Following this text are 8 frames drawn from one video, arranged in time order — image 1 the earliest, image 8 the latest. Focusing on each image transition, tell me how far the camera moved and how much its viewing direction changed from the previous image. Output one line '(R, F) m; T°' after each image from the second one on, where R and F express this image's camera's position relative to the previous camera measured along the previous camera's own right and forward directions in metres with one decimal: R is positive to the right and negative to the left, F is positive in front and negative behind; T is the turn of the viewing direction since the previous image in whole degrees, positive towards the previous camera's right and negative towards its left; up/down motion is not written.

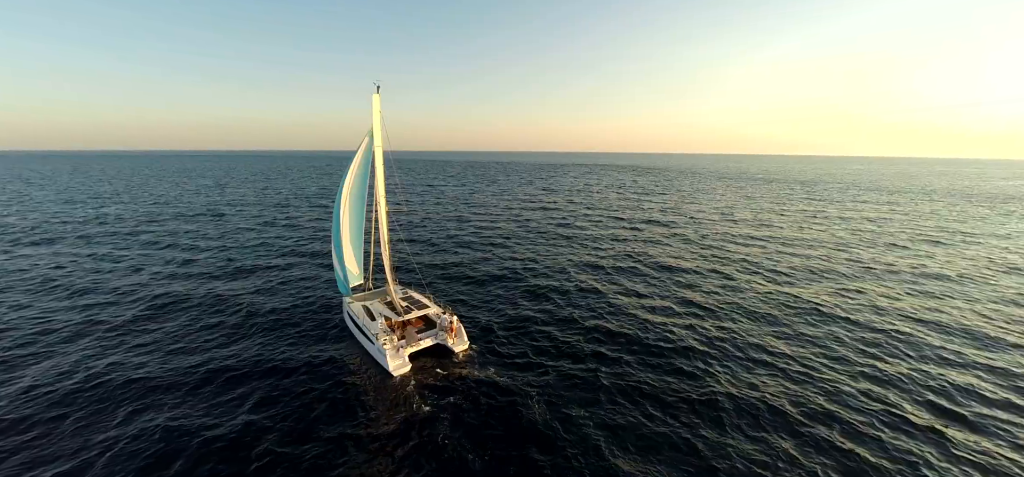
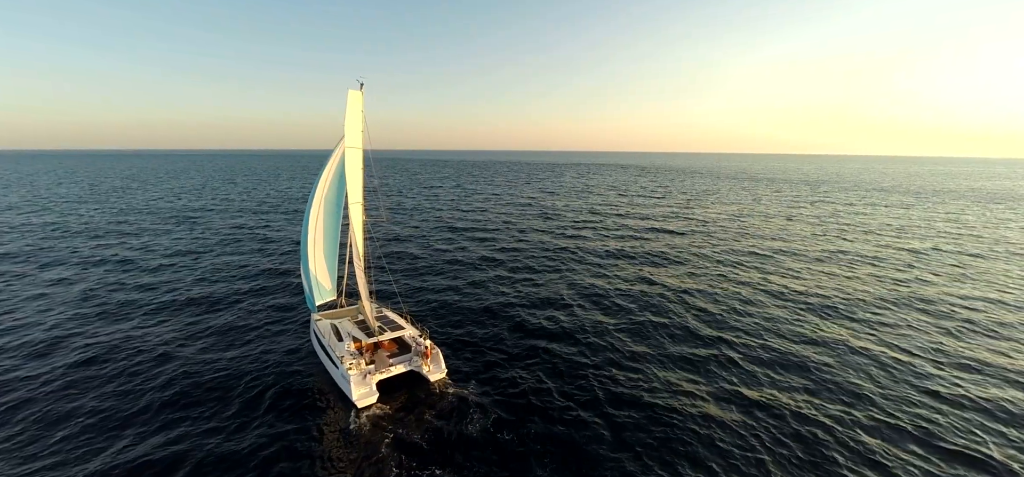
(+0.7, +2.9) m; 0°
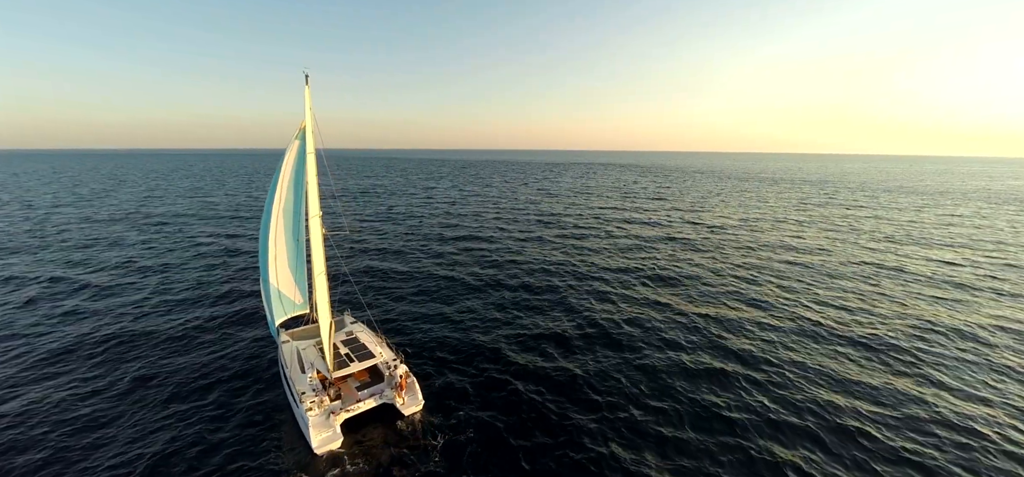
(+0.6, +2.8) m; 0°
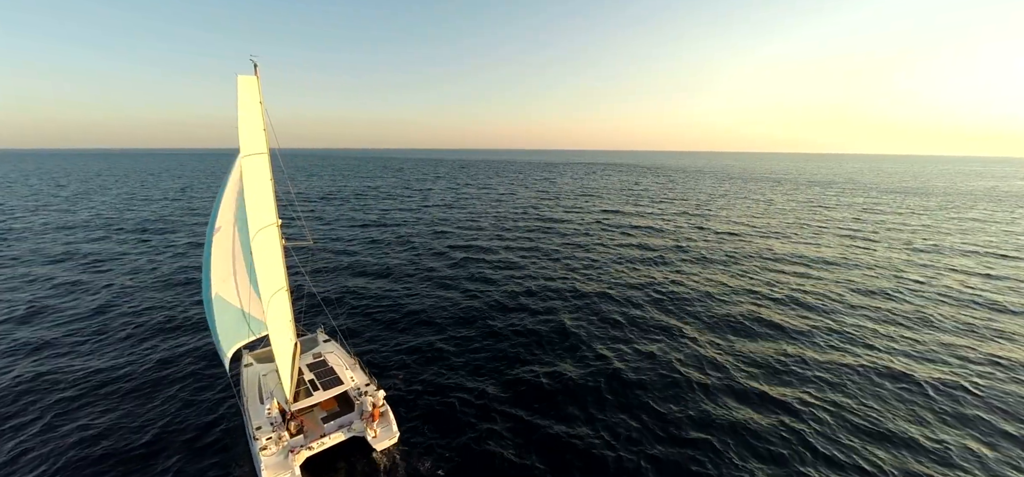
(+0.5, +2.4) m; 0°
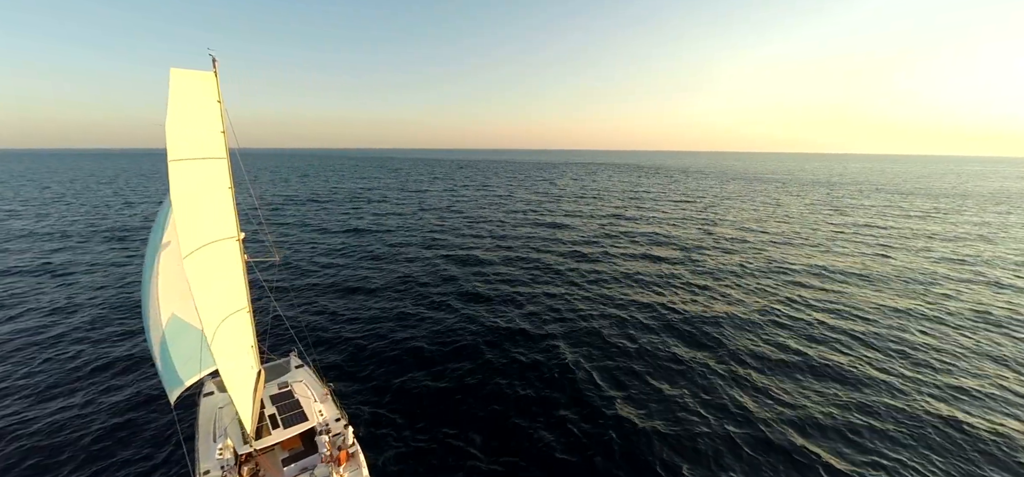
(+0.4, +2.2) m; 0°
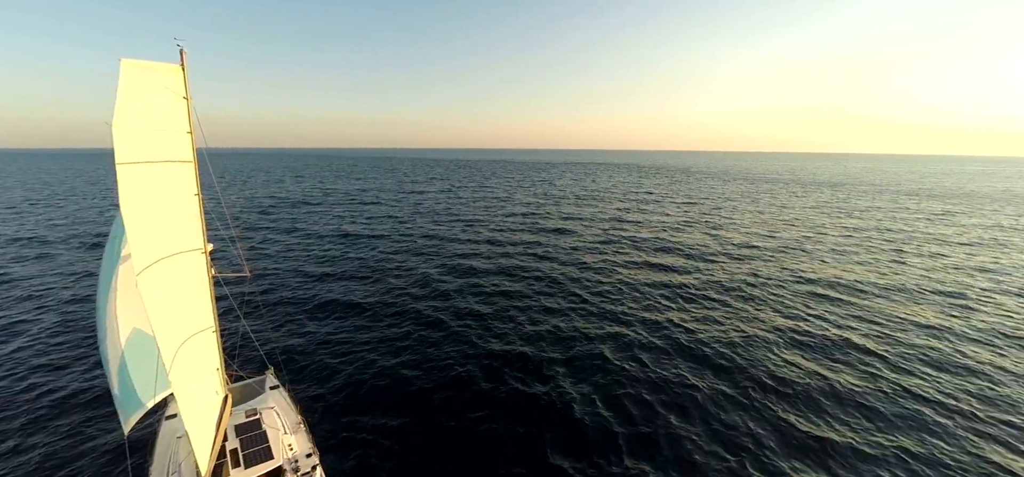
(+0.2, +1.6) m; 0°
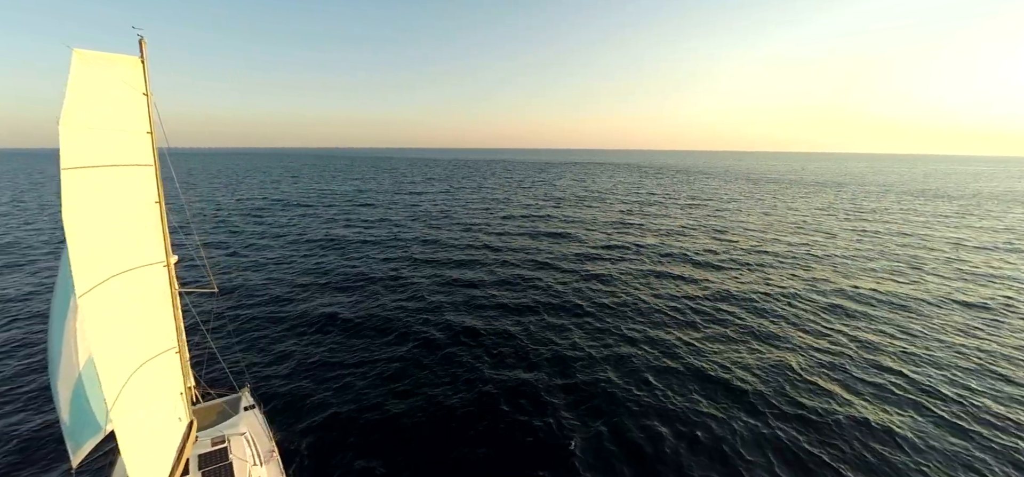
(+0.1, +1.5) m; 0°
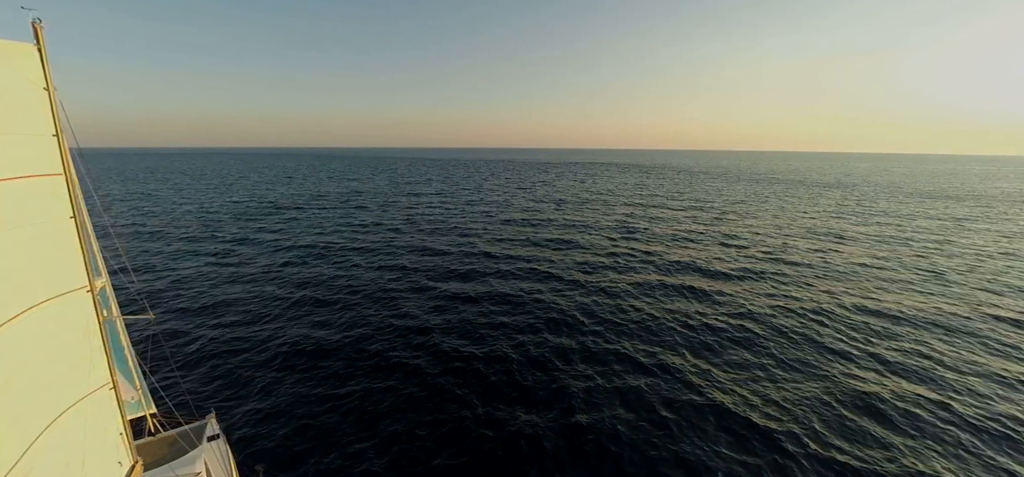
(+0.1, +2.2) m; 0°
